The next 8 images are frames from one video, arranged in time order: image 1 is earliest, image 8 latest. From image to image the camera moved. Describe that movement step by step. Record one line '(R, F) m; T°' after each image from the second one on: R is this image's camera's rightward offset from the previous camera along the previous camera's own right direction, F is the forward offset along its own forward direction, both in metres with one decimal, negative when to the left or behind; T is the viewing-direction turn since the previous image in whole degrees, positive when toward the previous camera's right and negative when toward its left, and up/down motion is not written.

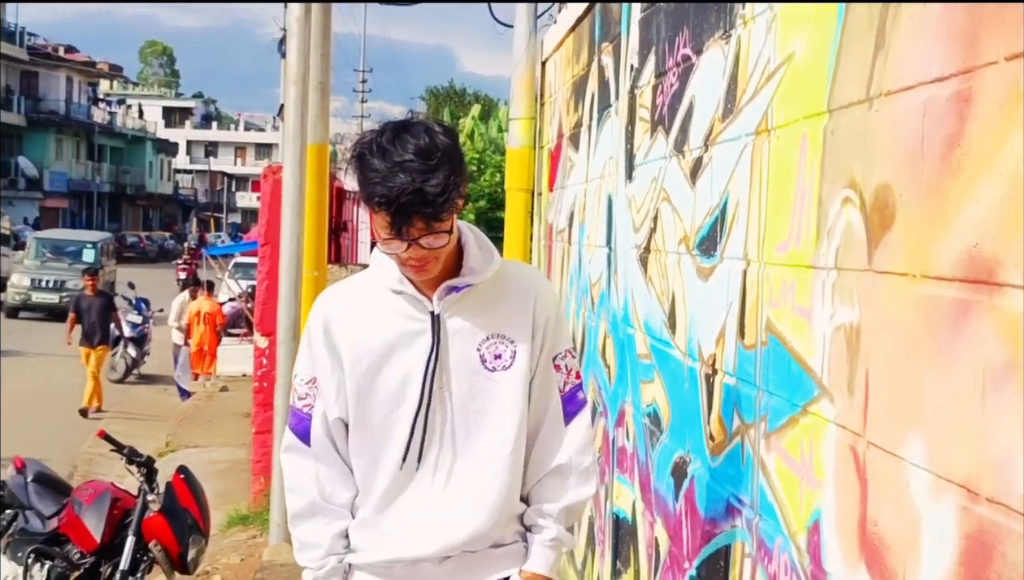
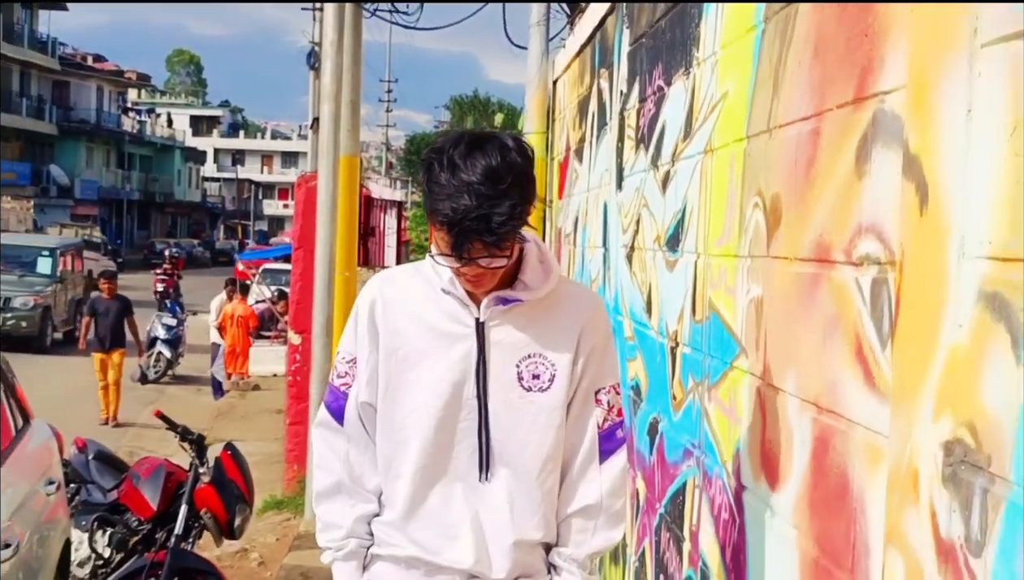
(+0.1, -0.7) m; -1°
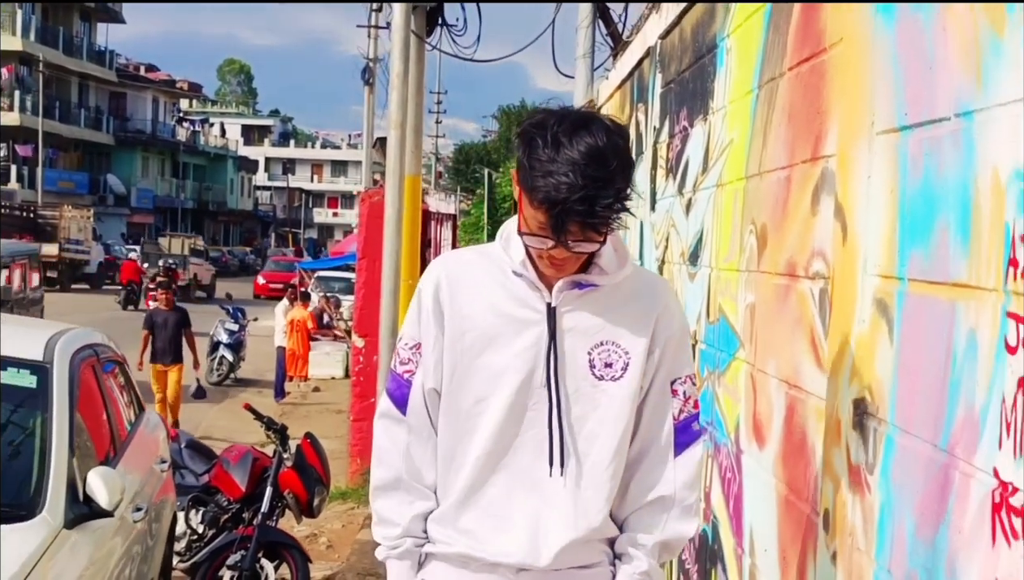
(0.0, -0.8) m; -2°
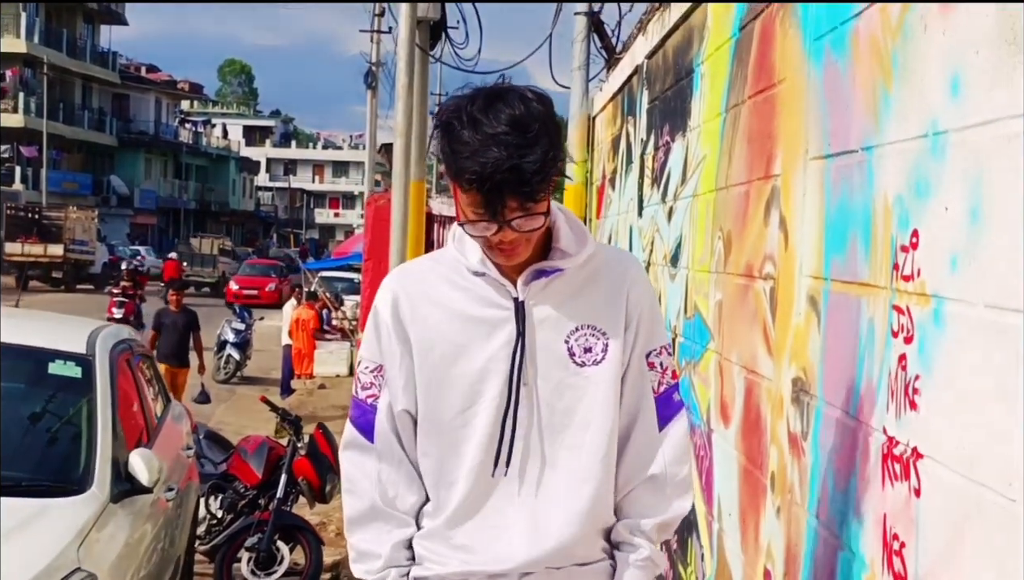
(0.0, -0.5) m; 0°
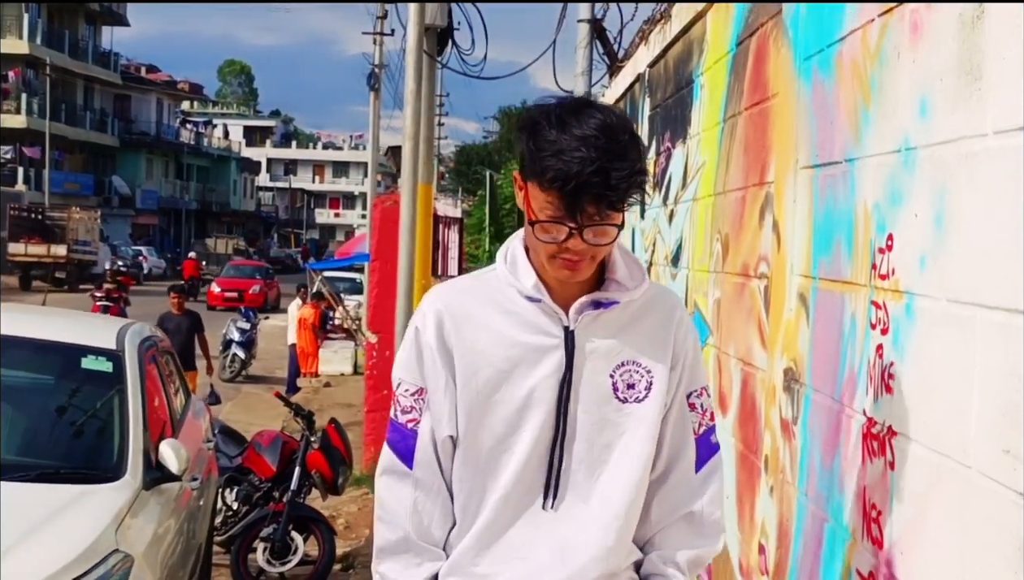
(0.0, -0.3) m; 0°
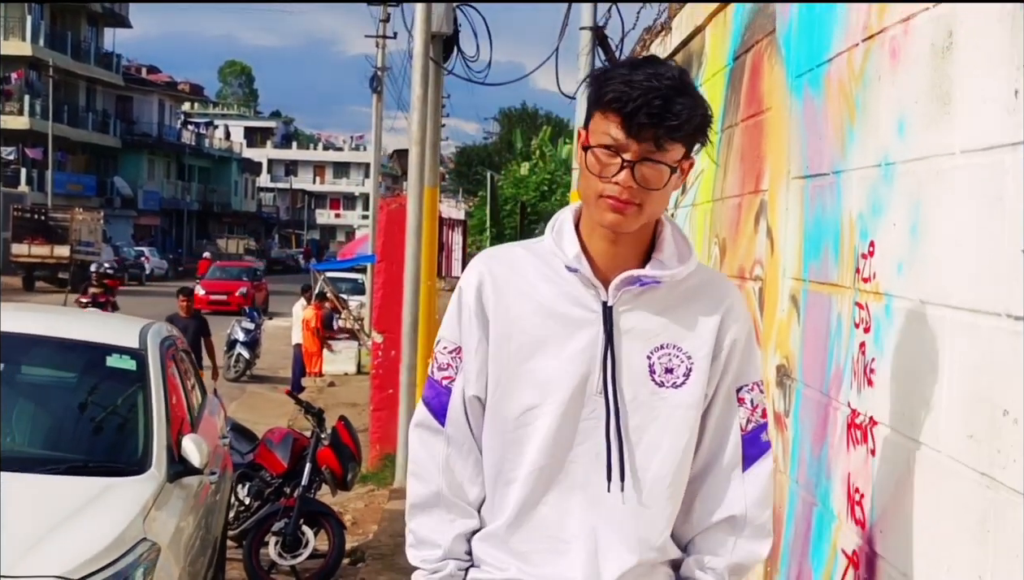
(0.0, -0.2) m; 0°
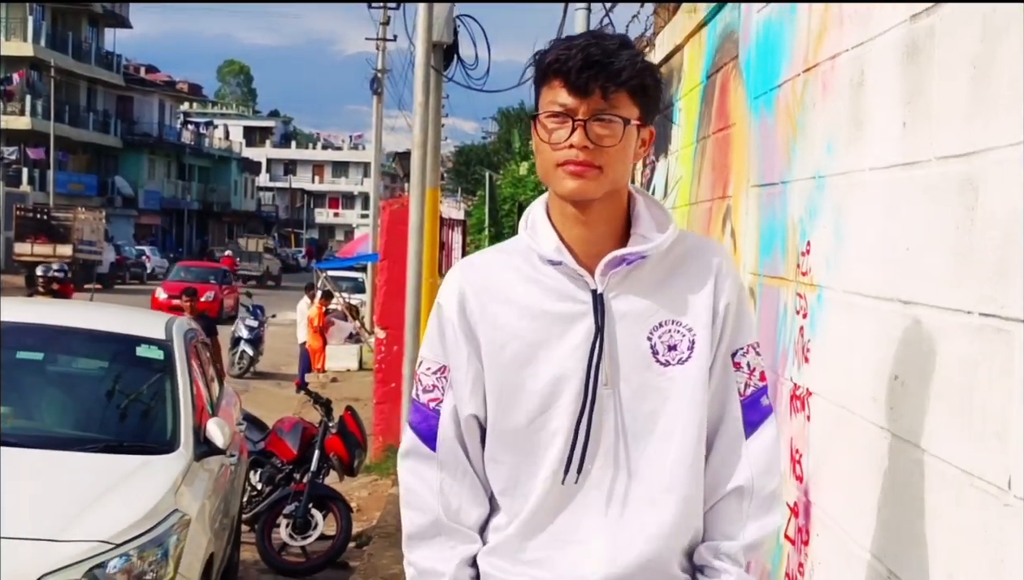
(0.0, -0.5) m; 0°
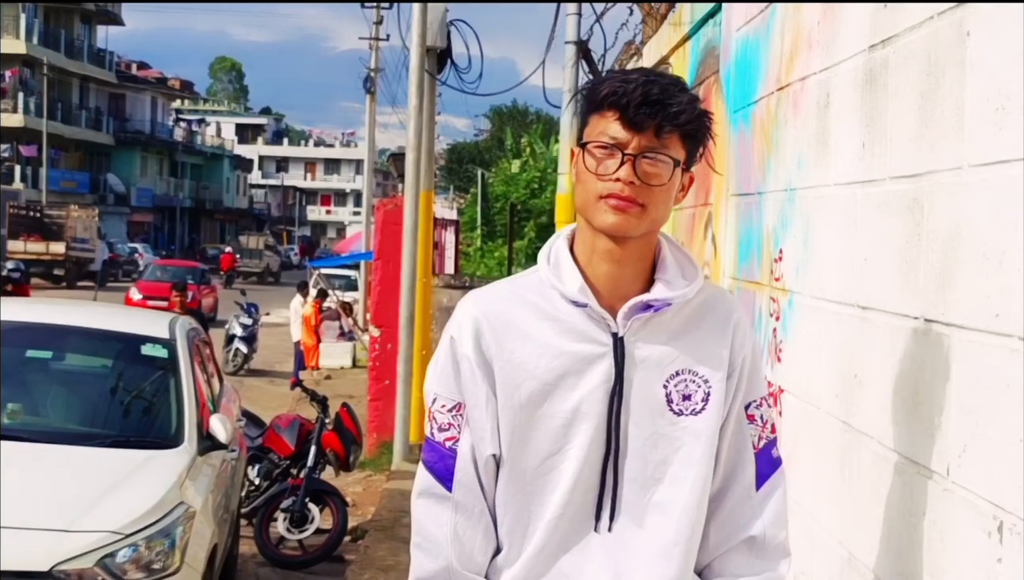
(0.0, -0.2) m; 0°
